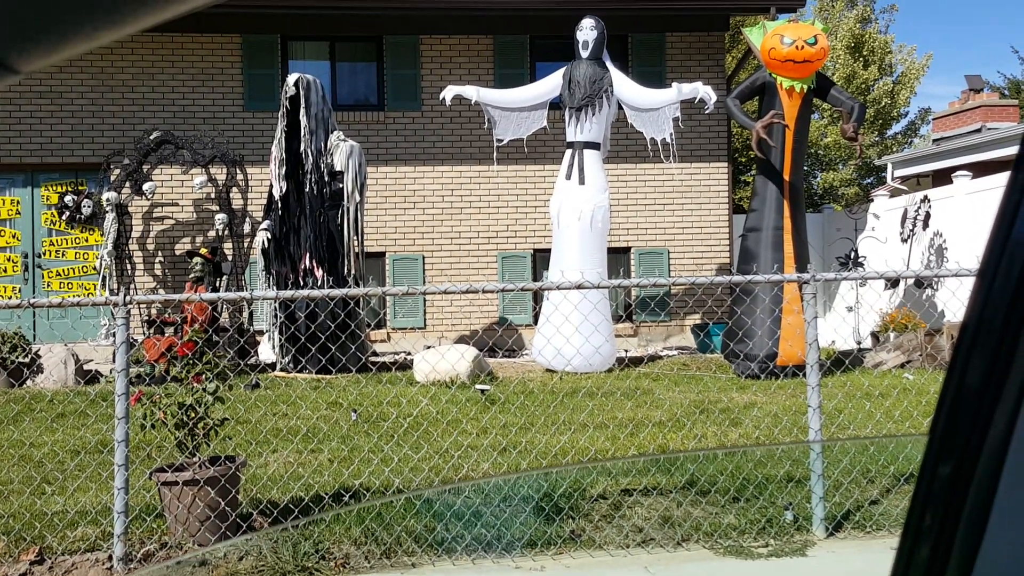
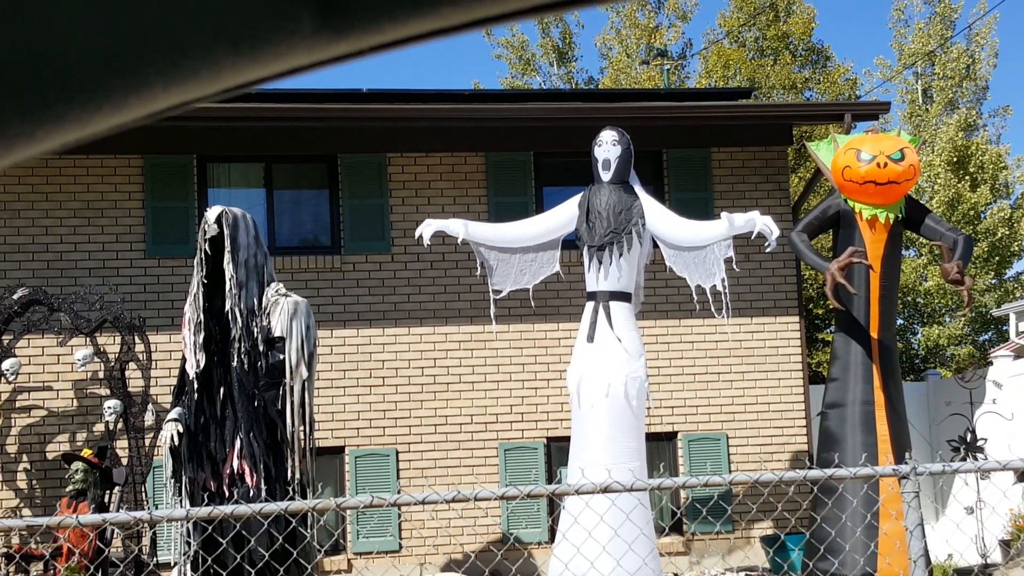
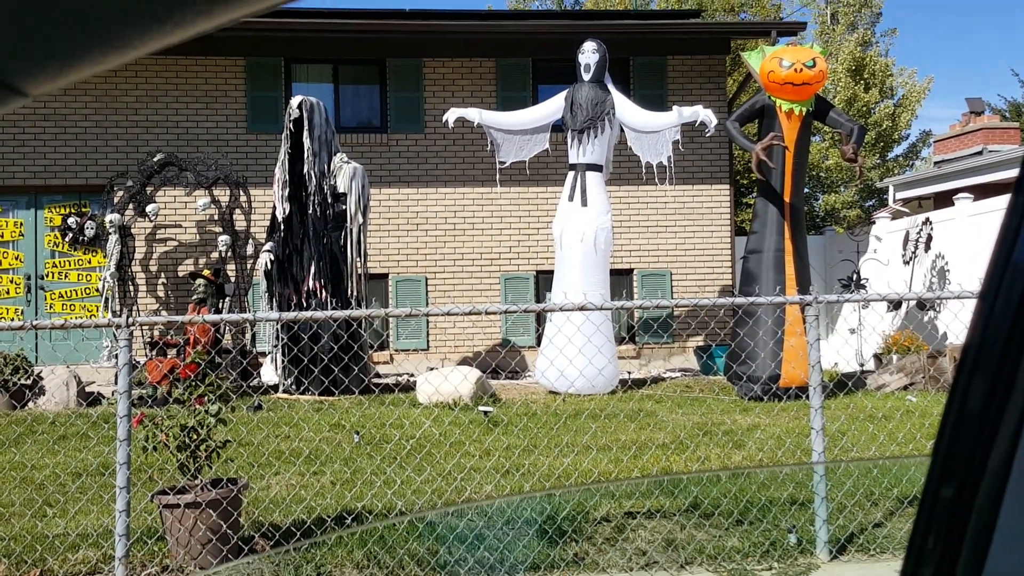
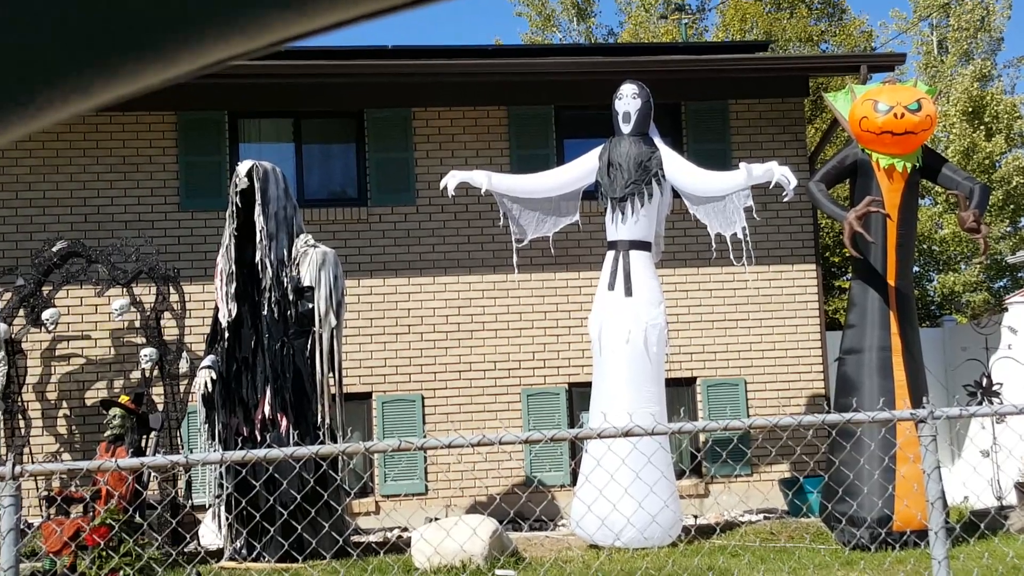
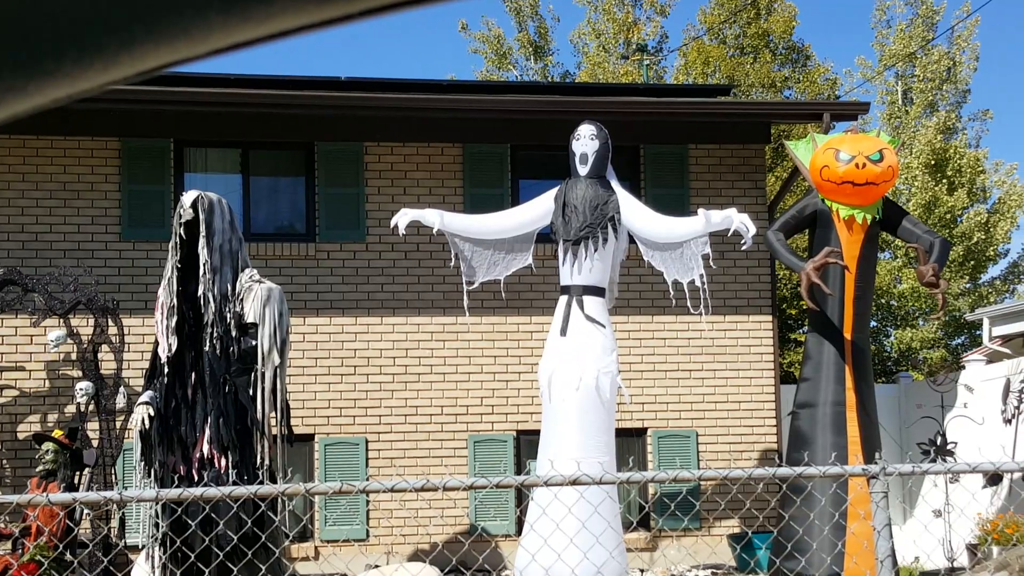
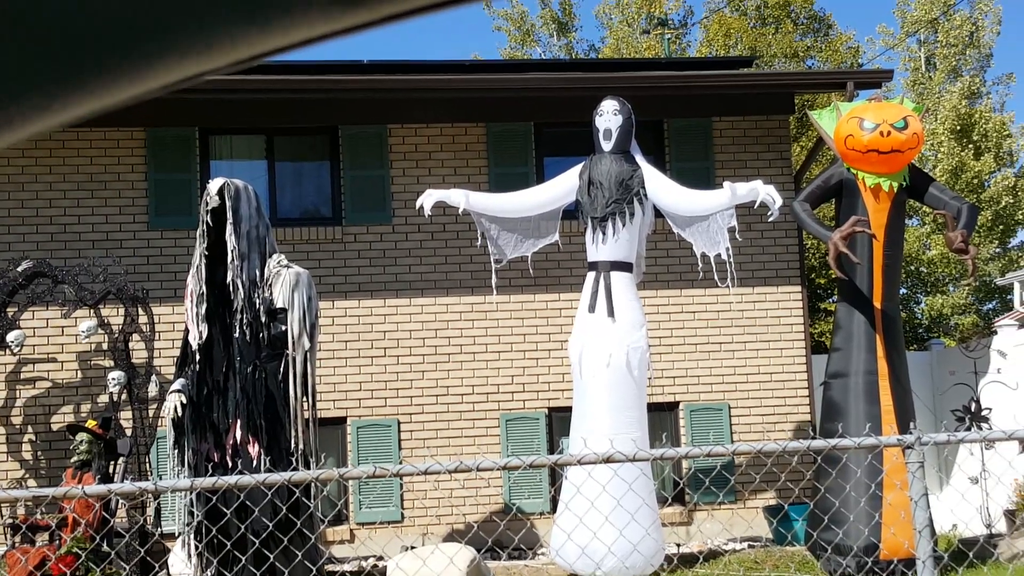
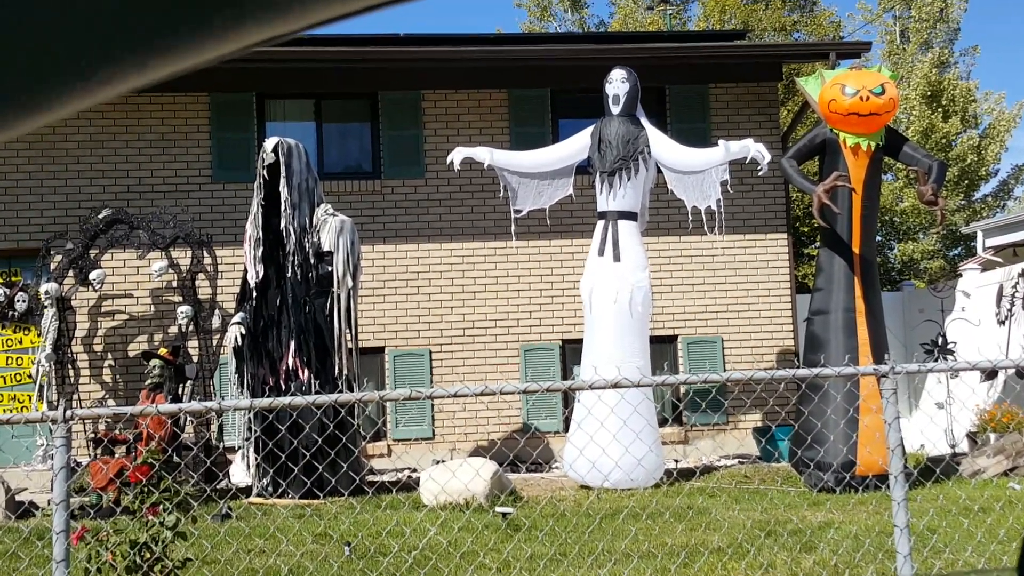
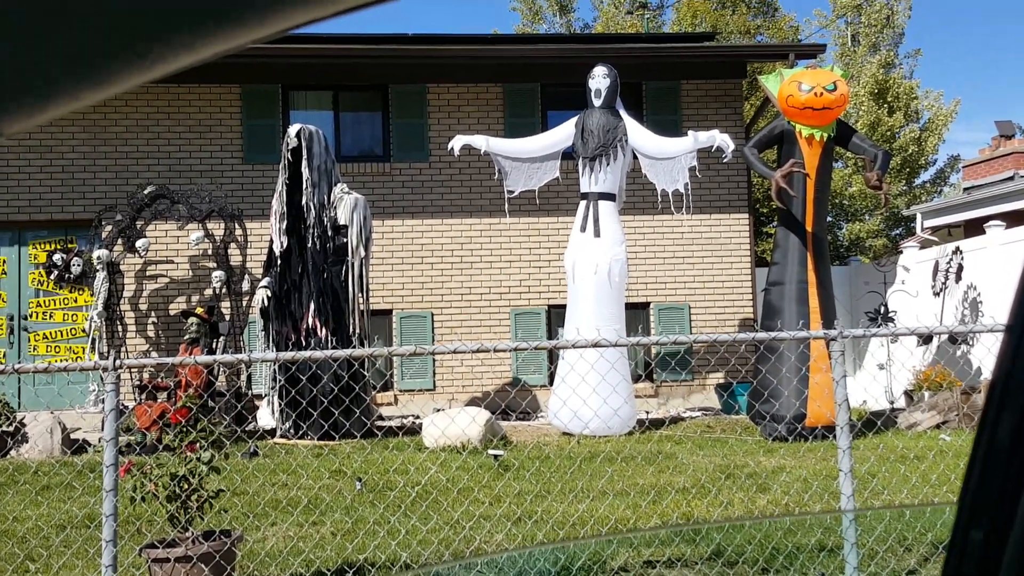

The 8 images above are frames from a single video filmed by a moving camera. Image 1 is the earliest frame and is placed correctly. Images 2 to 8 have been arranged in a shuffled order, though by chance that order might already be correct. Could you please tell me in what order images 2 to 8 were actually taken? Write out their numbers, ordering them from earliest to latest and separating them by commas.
3, 8, 7, 4, 6, 2, 5
